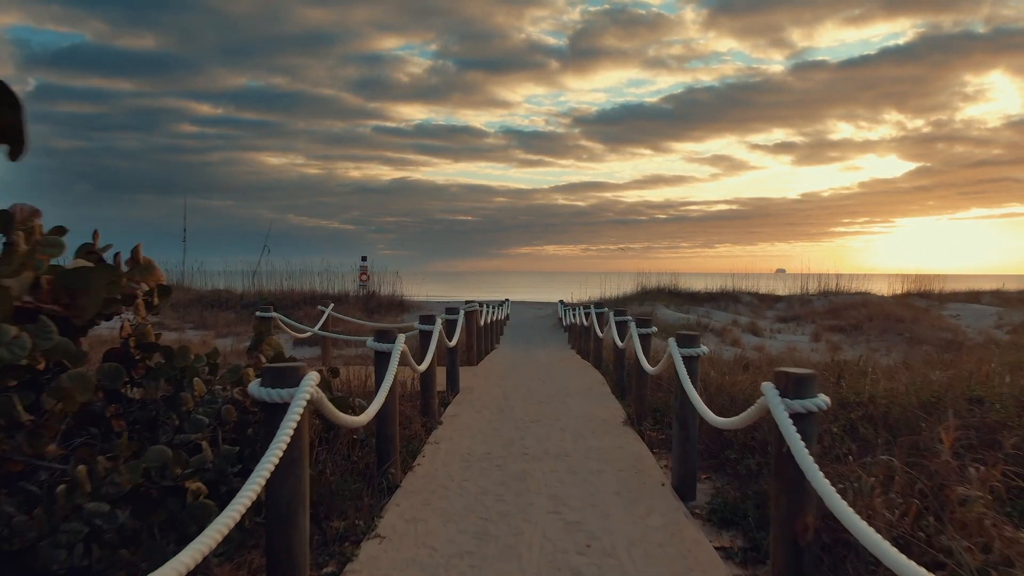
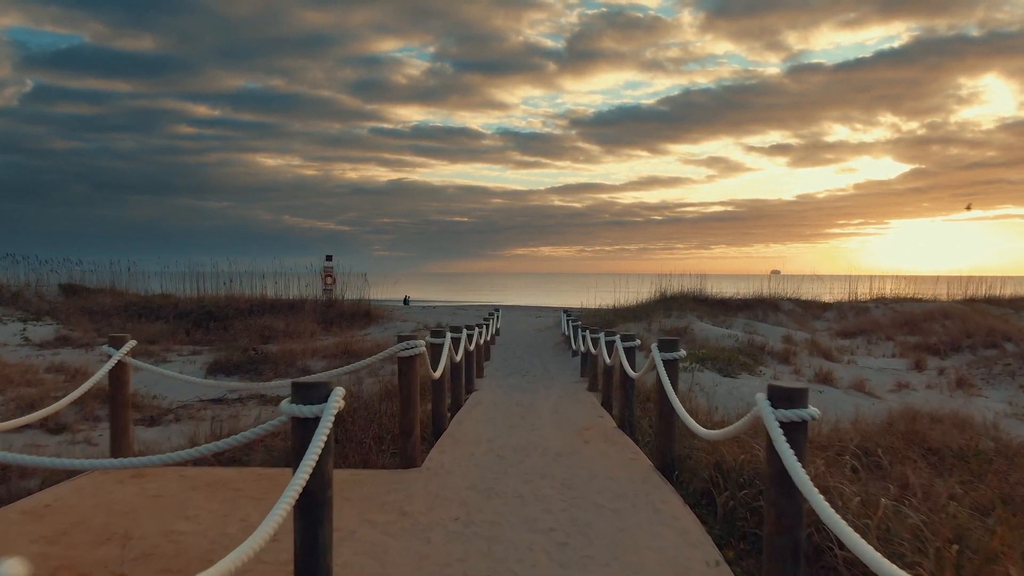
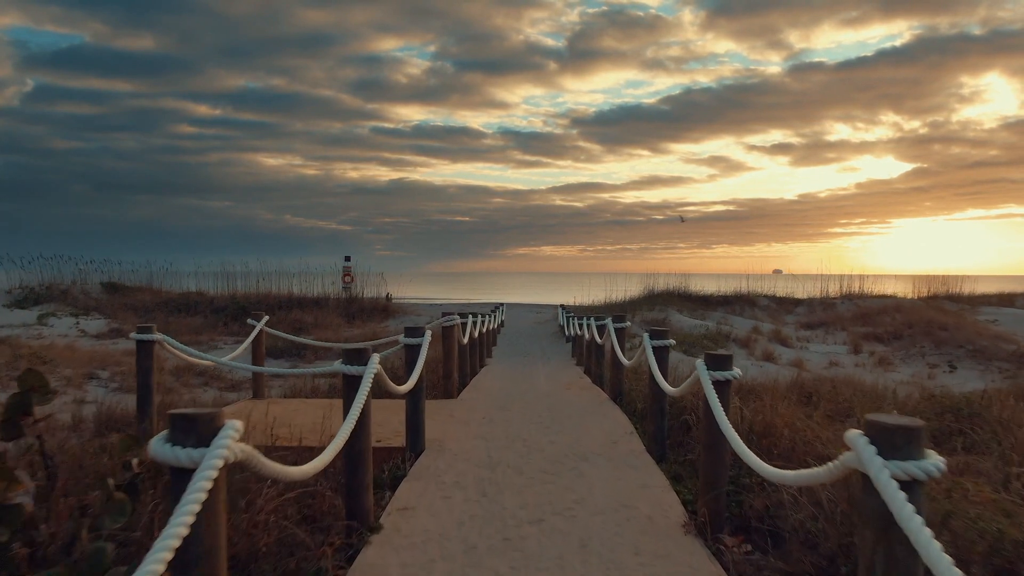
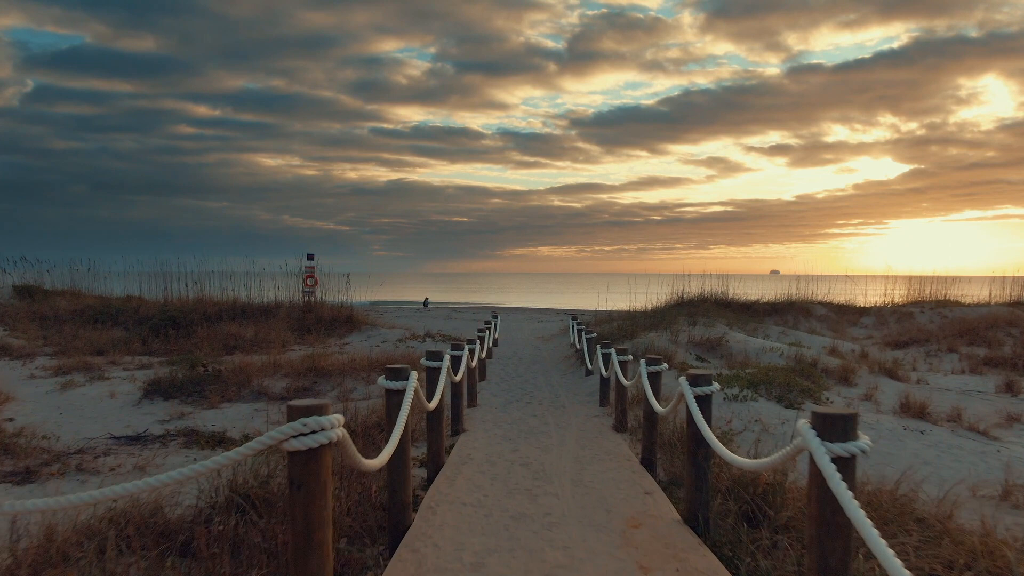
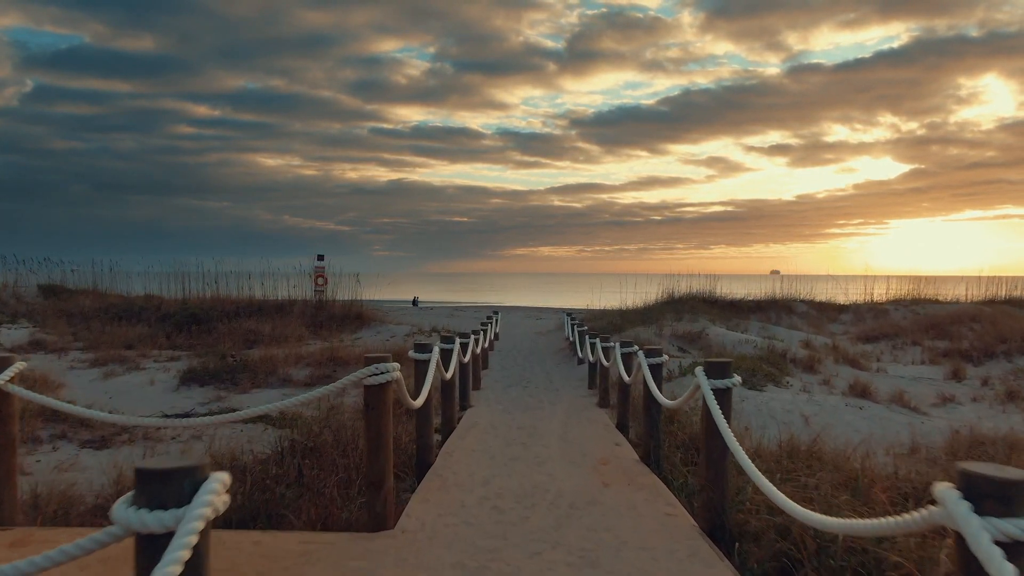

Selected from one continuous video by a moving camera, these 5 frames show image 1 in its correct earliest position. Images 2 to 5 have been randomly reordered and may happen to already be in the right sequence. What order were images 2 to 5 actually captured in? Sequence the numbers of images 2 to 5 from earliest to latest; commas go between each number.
3, 2, 5, 4
